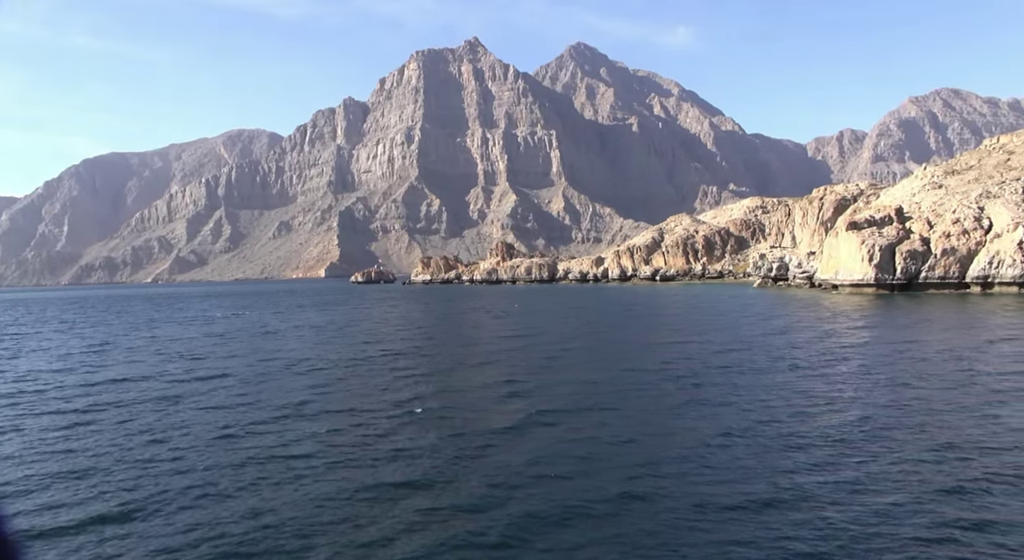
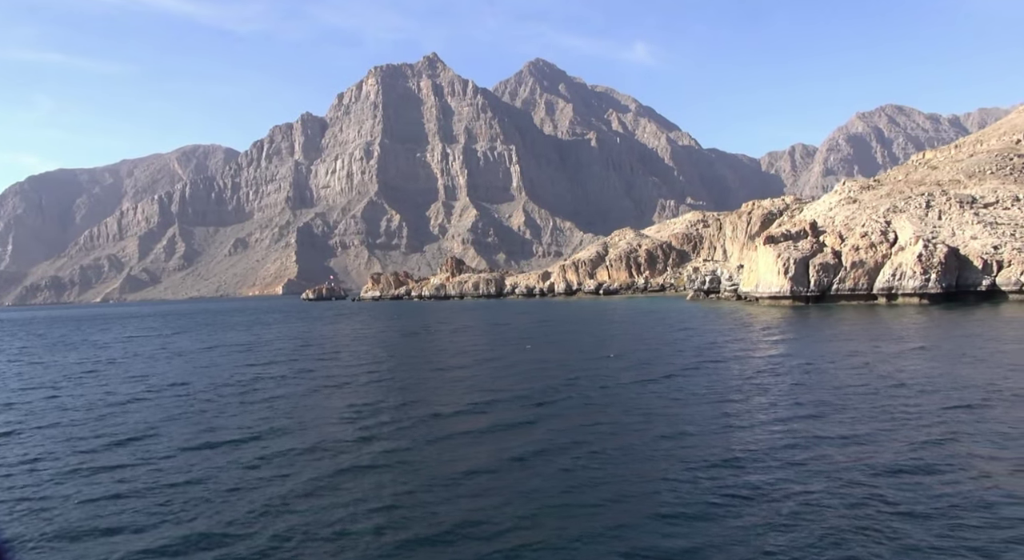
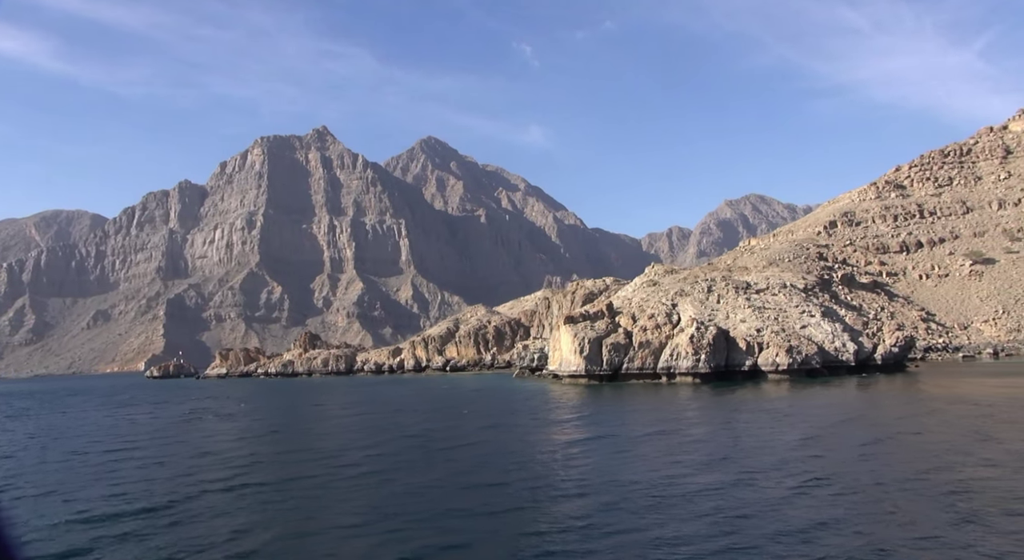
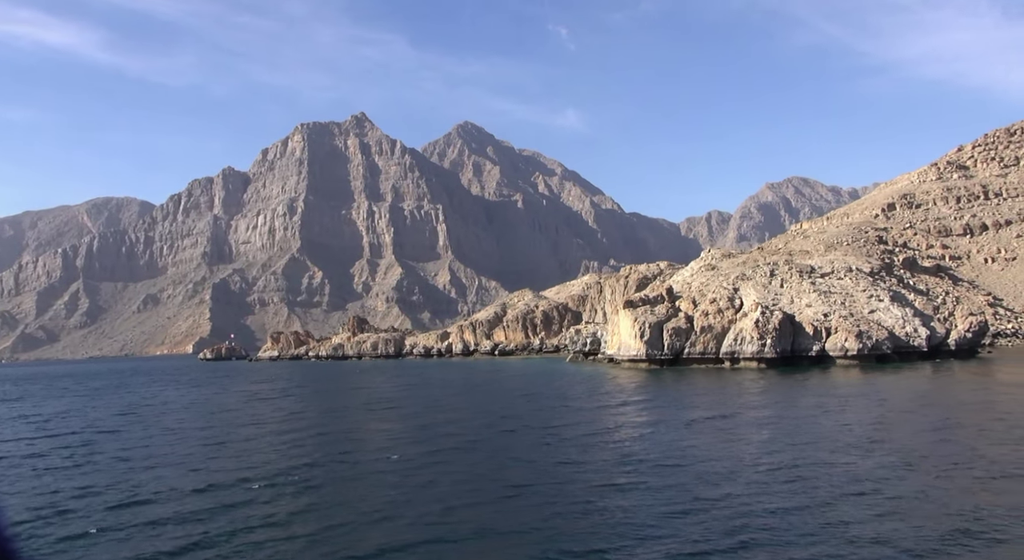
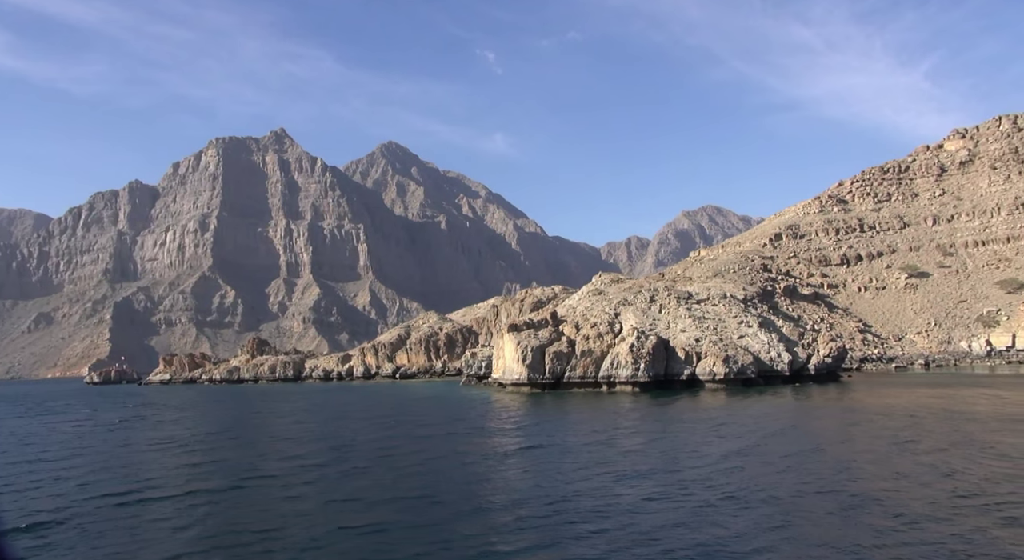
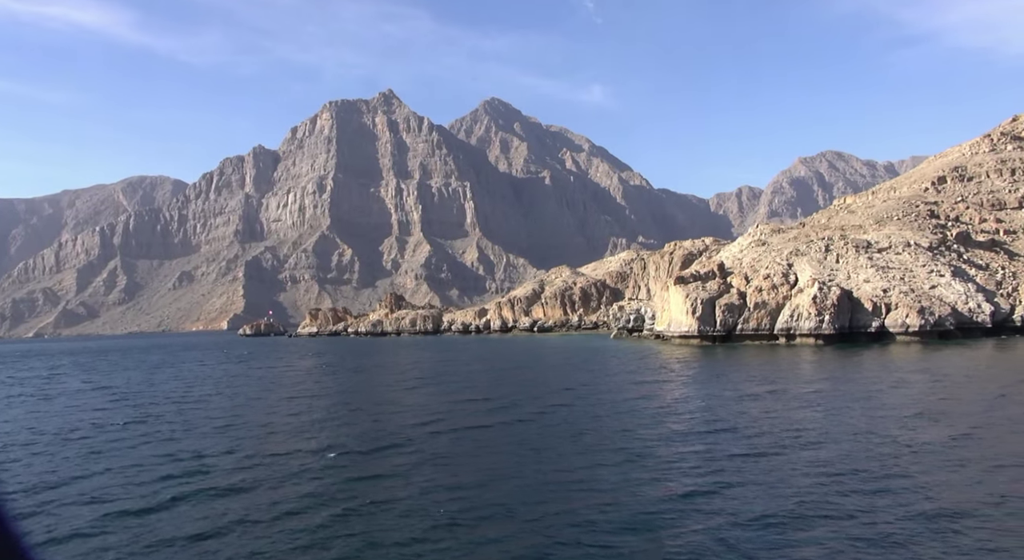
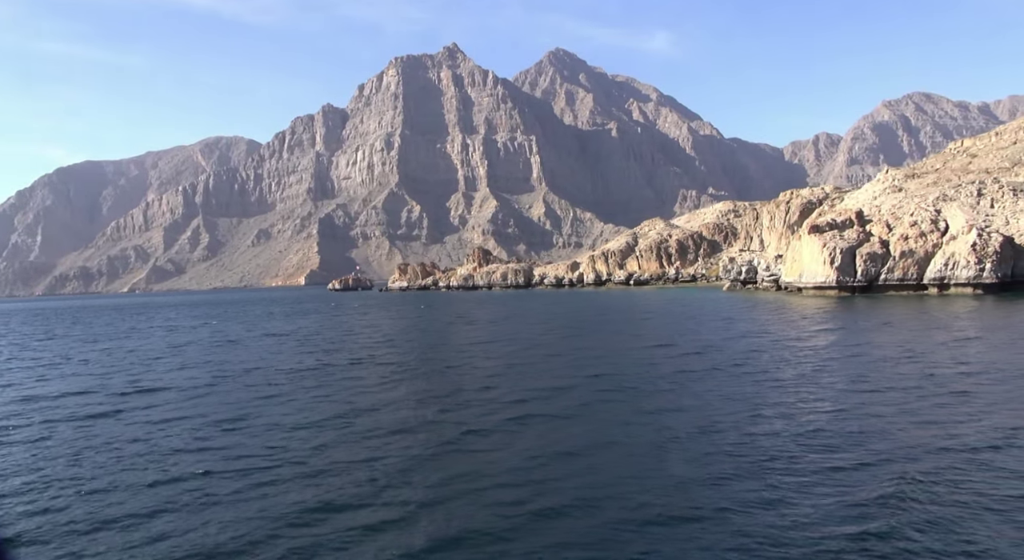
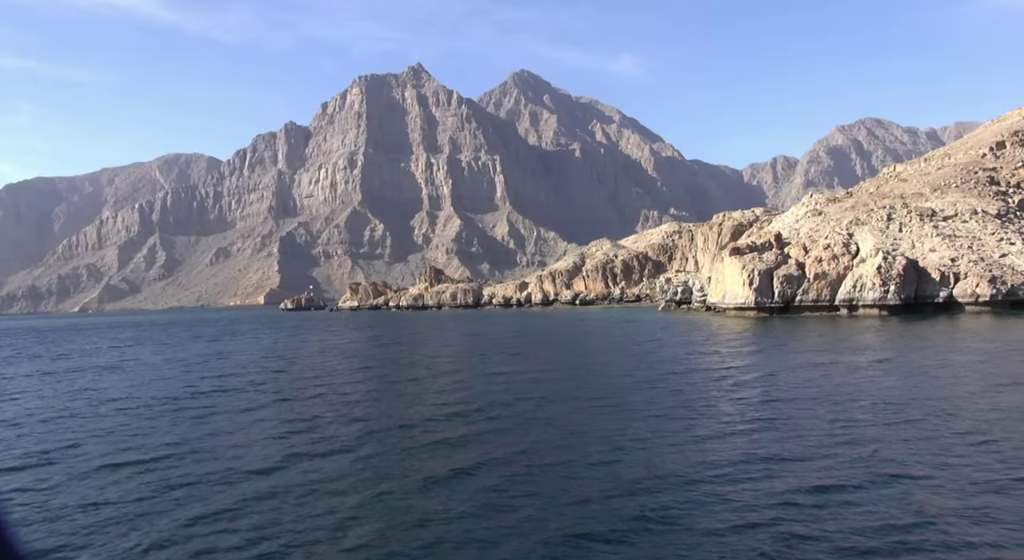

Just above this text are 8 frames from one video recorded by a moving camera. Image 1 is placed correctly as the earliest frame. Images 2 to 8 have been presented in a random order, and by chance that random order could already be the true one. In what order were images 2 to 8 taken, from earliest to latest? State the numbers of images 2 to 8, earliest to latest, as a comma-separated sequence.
7, 2, 8, 6, 4, 3, 5
